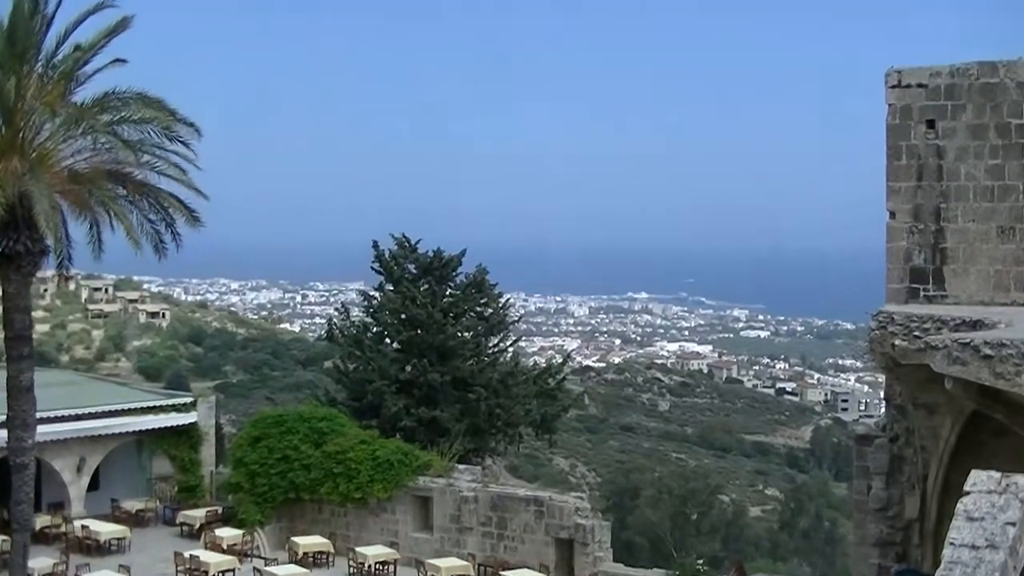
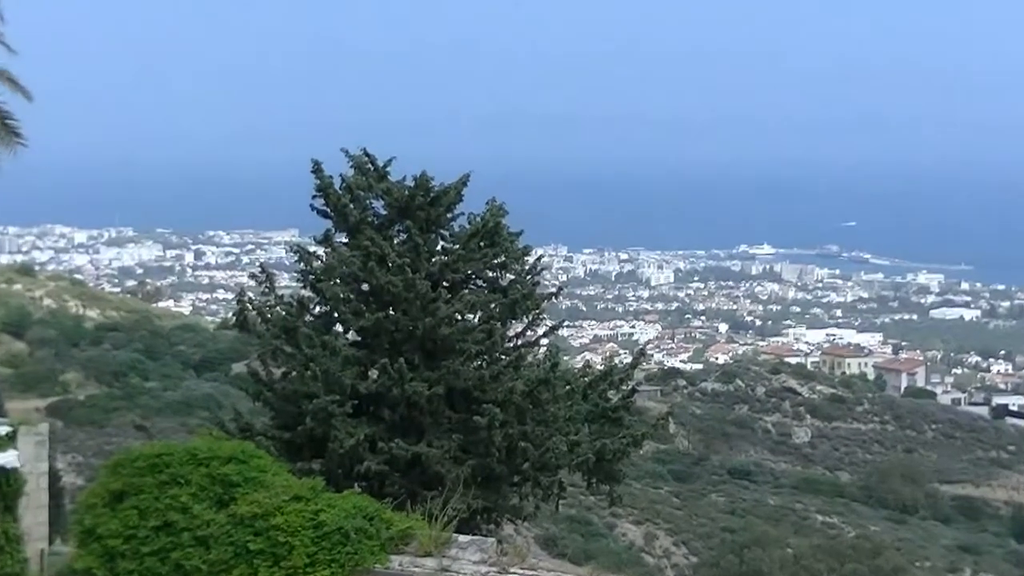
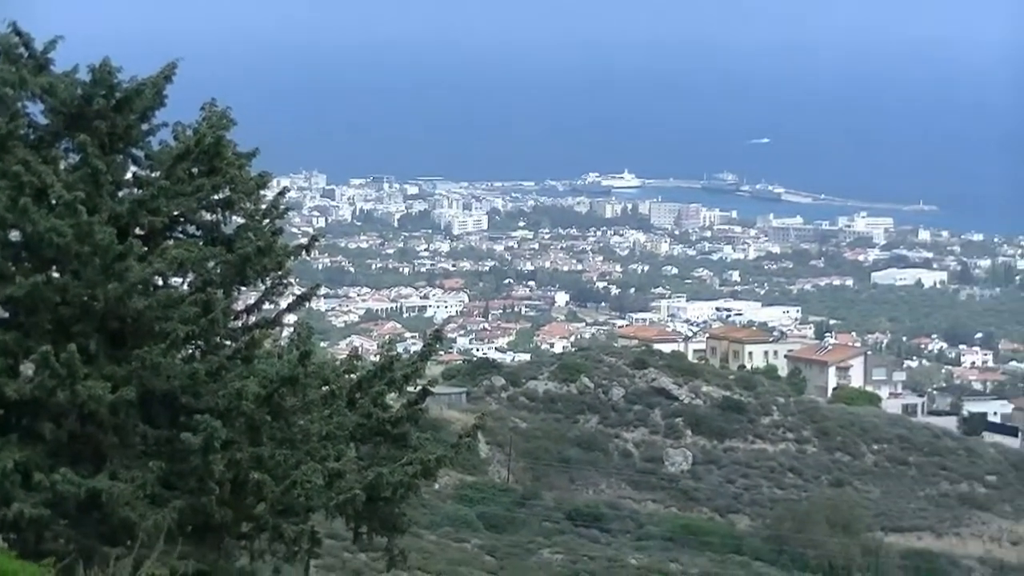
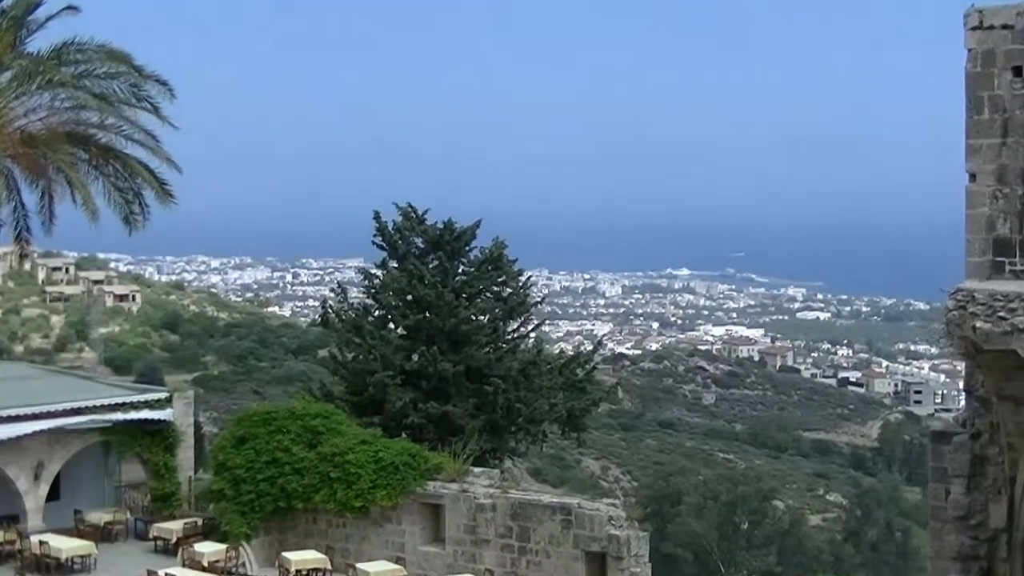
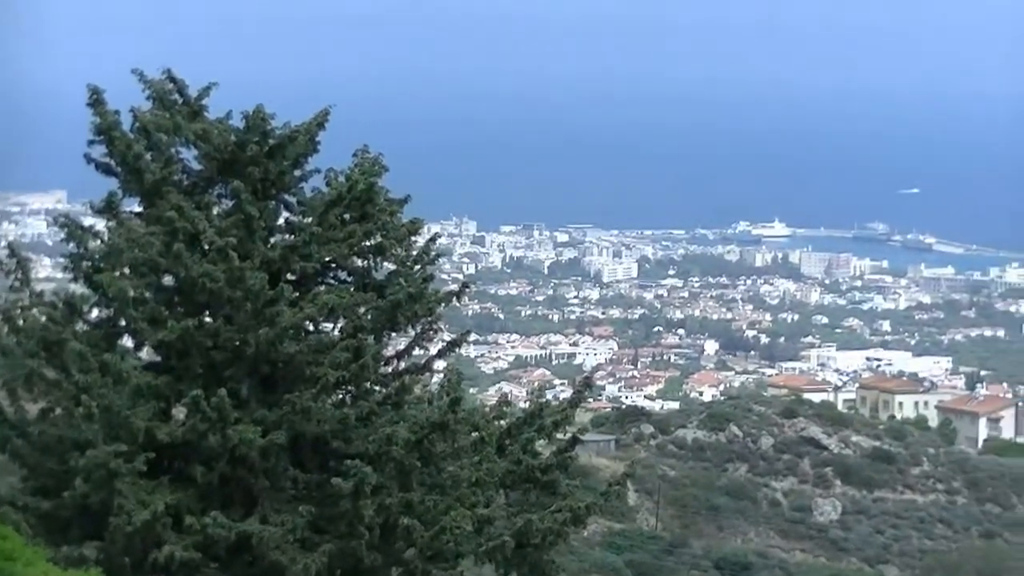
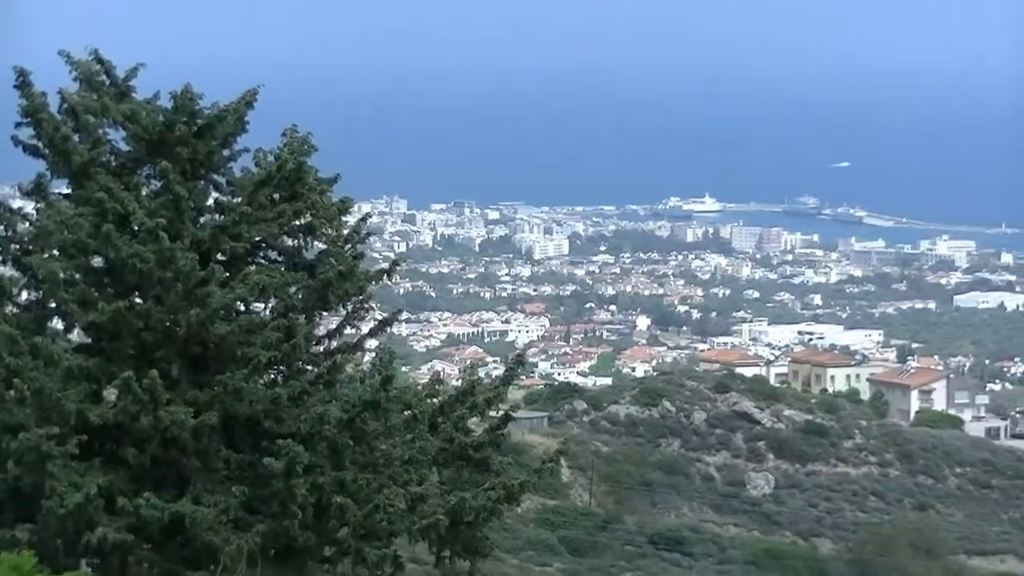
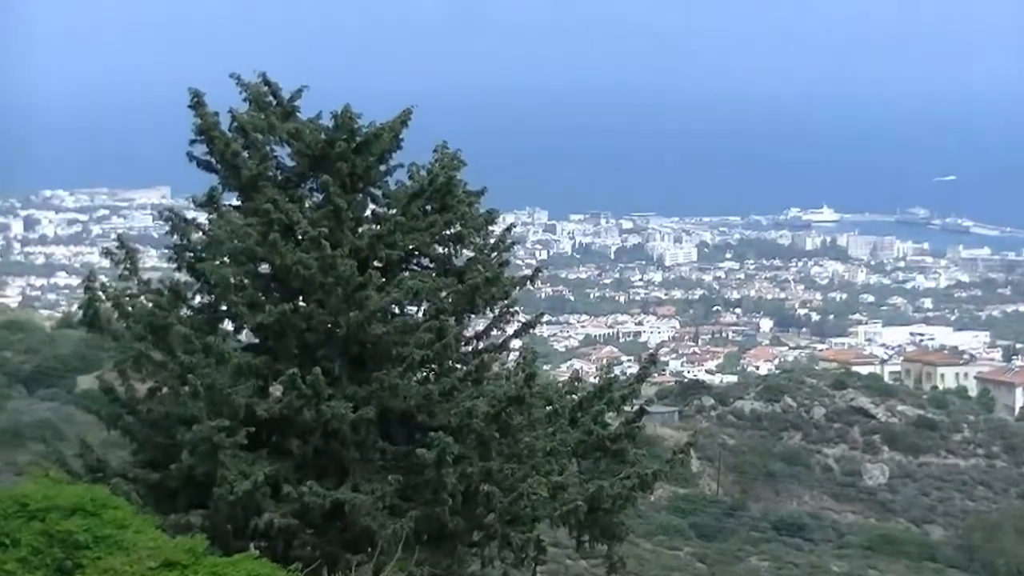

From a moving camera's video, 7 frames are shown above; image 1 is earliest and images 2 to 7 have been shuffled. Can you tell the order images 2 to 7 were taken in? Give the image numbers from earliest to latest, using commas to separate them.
4, 2, 7, 5, 6, 3
